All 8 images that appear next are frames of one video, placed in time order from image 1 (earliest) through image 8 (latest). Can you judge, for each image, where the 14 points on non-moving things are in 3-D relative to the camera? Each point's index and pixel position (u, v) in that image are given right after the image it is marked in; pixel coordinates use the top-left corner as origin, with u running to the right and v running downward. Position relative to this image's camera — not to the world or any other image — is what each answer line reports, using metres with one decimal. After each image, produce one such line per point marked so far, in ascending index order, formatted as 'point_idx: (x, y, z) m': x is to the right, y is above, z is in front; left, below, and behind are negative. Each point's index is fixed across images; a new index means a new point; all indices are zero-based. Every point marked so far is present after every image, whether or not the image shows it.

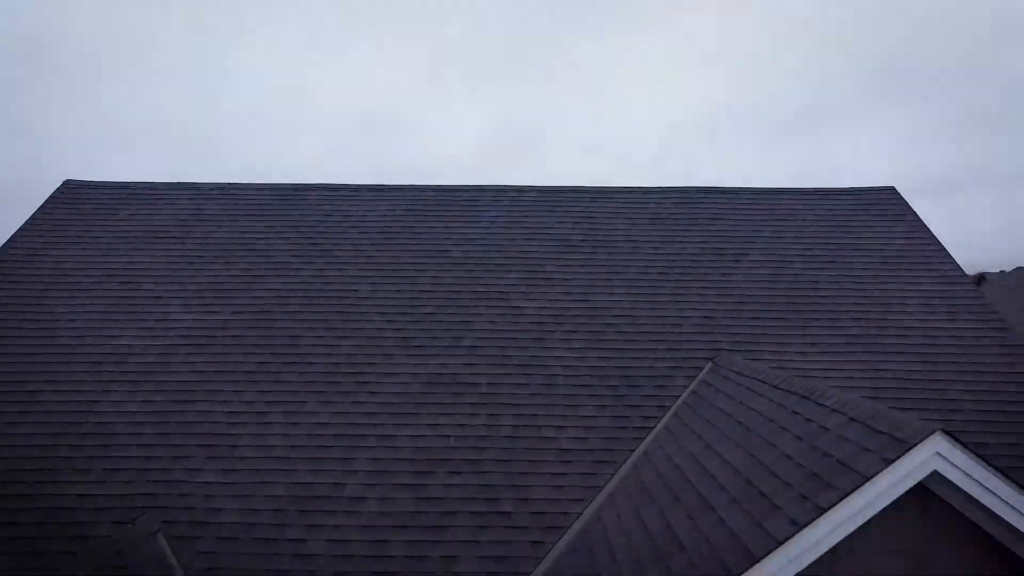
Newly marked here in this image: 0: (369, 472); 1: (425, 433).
0: (-1.0, -1.2, +6.7) m
1: (-0.6, -1.0, +7.1) m
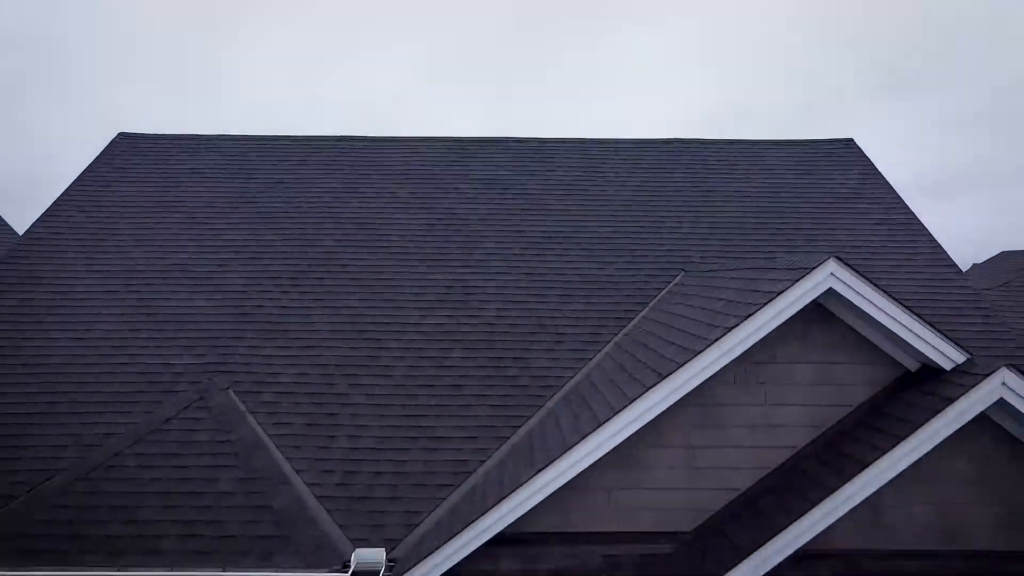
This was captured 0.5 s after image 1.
0: (-1.0, -0.5, +8.2) m
1: (-0.6, -0.2, +8.5) m
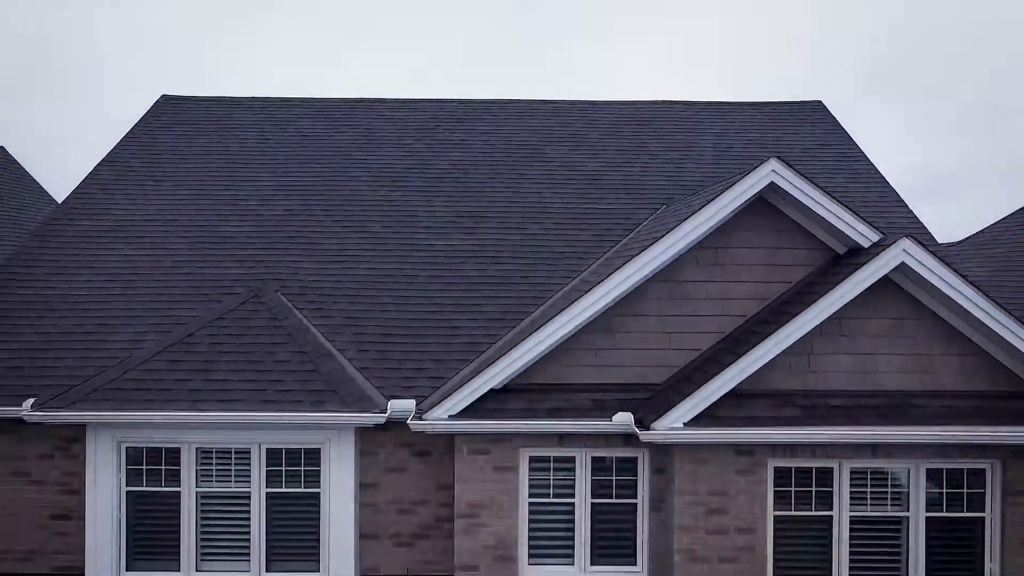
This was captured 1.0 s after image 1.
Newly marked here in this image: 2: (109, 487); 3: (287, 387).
0: (-0.9, +0.3, +9.6) m
1: (-0.6, +0.5, +9.9) m
2: (-3.1, -1.5, +7.4) m
3: (-1.7, -0.8, +7.4) m
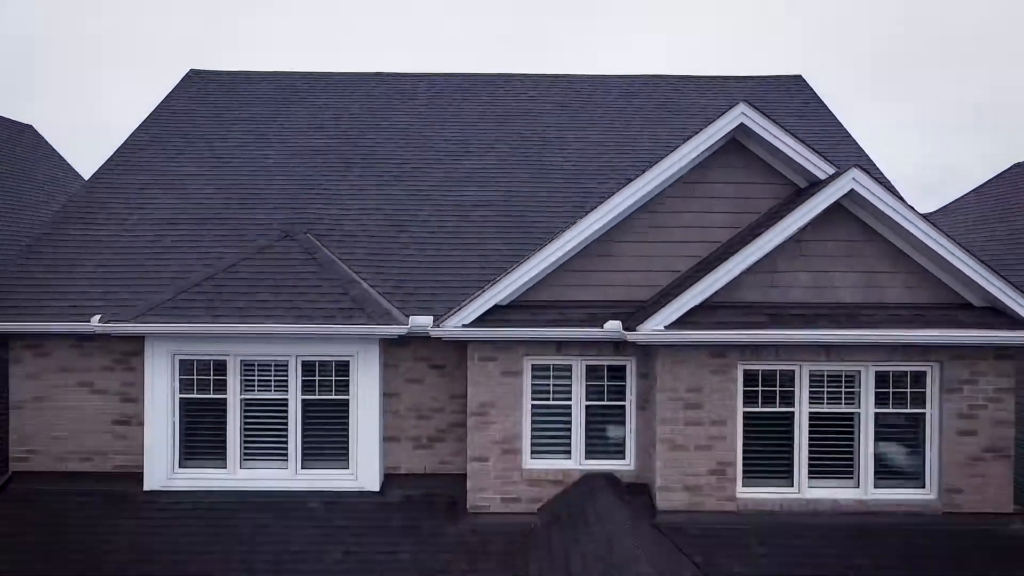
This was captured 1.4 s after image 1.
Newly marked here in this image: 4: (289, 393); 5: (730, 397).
0: (-0.9, +0.9, +10.7) m
1: (-0.5, +1.1, +11.0) m
2: (-3.0, -0.9, +8.5) m
3: (-1.7, -0.2, +8.5) m
4: (-2.0, -0.9, +8.6) m
5: (+1.7, -0.9, +7.8) m
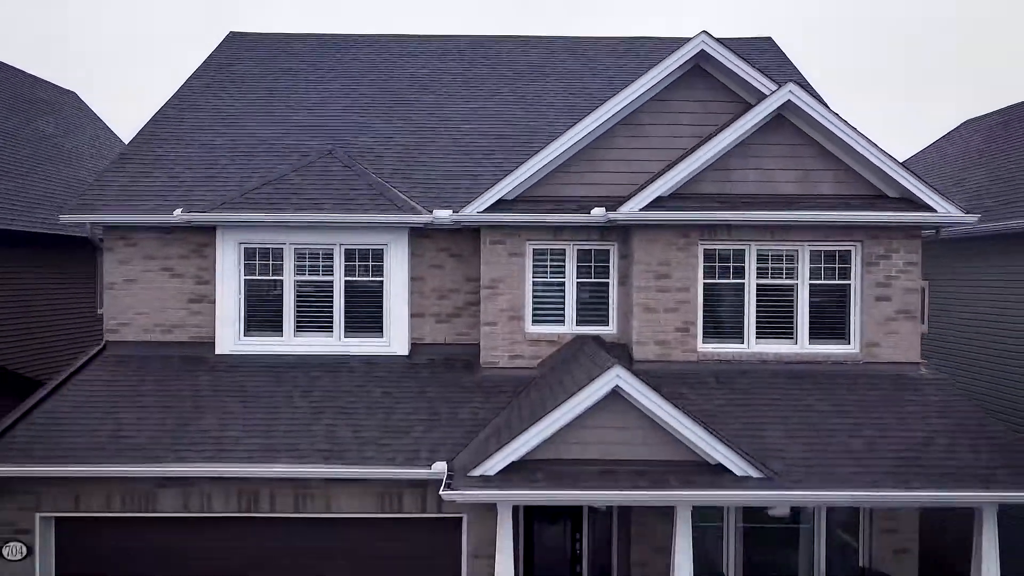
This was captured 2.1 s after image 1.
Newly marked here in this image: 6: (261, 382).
0: (-0.9, +1.9, +12.6) m
1: (-0.5, +2.2, +12.9) m
2: (-3.0, +0.1, +10.4) m
3: (-1.6, +0.9, +10.4) m
4: (-1.9, +0.1, +10.5) m
5: (+1.8, +0.2, +9.7) m
6: (-2.5, -0.9, +9.8) m
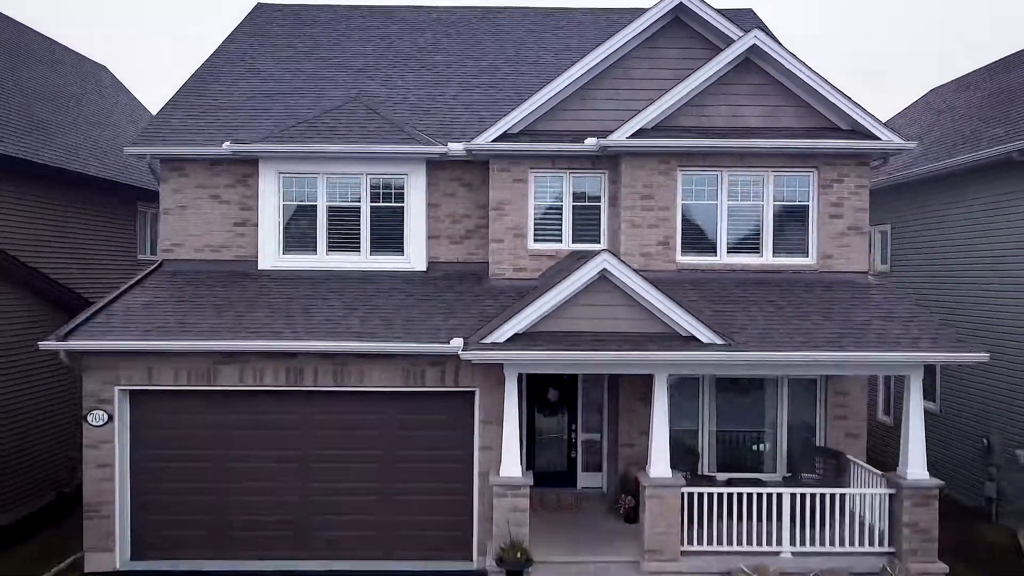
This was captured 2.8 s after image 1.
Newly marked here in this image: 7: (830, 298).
0: (-0.8, +2.9, +14.2) m
1: (-0.4, +3.1, +14.5) m
2: (-2.9, +1.1, +12.0) m
3: (-1.6, +1.9, +11.9) m
4: (-1.9, +1.1, +12.1) m
5: (+1.8, +1.1, +11.3) m
6: (-2.5, 0.0, +11.4) m
7: (+3.5, -0.1, +10.7) m
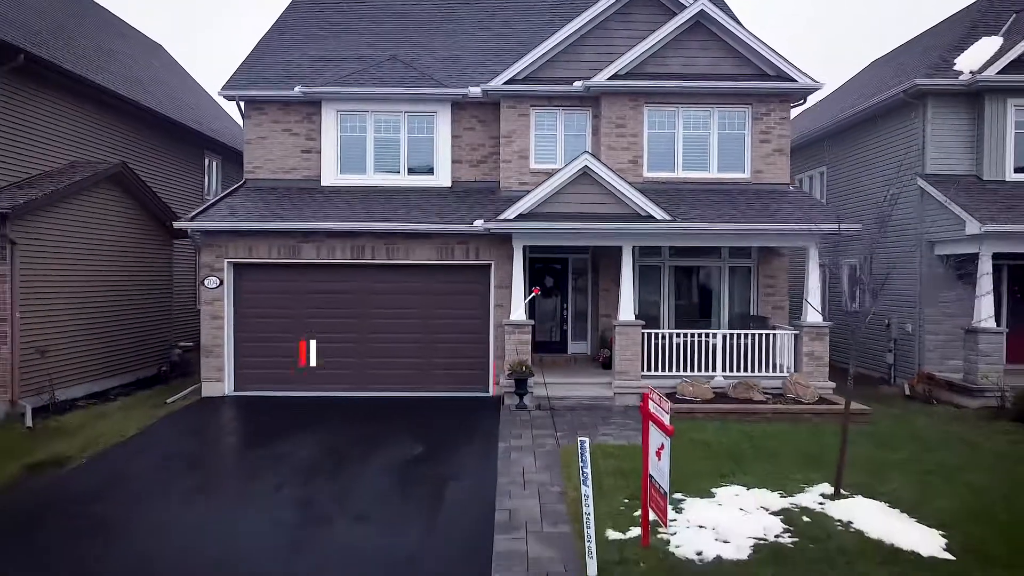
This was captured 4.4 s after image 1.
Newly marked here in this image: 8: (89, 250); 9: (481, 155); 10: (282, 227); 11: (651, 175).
0: (-0.7, +4.3, +17.7) m
1: (-0.3, +4.5, +18.0) m
2: (-2.9, +2.5, +15.5) m
3: (-1.5, +3.2, +15.4) m
4: (-1.8, +2.5, +15.6) m
5: (+1.9, +2.5, +14.8) m
6: (-2.4, +1.4, +14.9) m
7: (+3.6, +1.3, +14.2) m
8: (-6.0, +0.5, +14.0) m
9: (-0.5, +2.1, +15.8) m
10: (-3.1, +0.8, +13.2) m
11: (+2.1, +1.7, +14.9) m
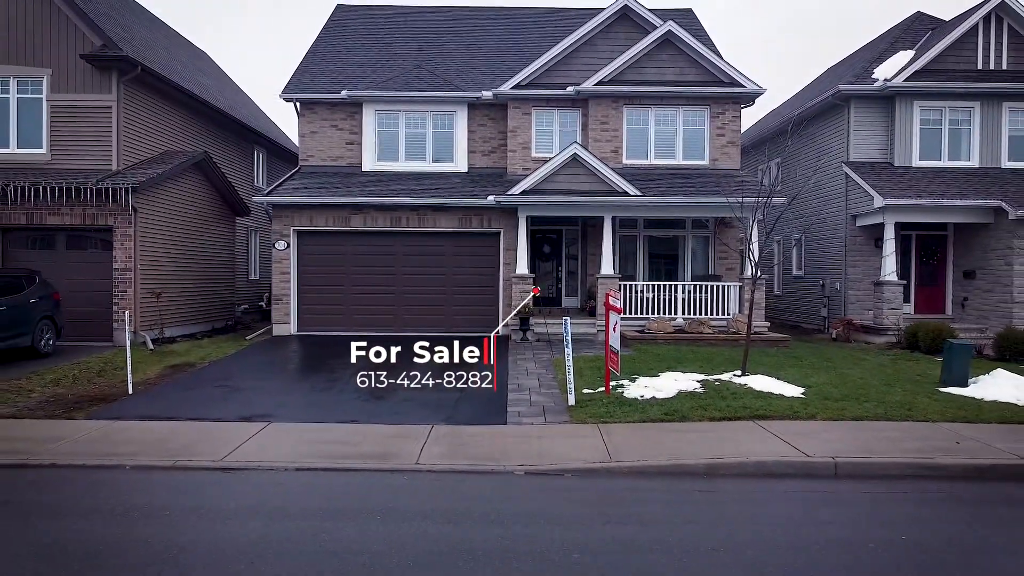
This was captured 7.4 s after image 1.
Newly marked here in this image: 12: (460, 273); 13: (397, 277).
0: (-0.6, +4.9, +21.3) m
1: (-0.2, +5.2, +21.6) m
2: (-2.8, +3.1, +19.1) m
3: (-1.4, +3.9, +19.0) m
4: (-1.7, +3.1, +19.2) m
5: (+2.0, +3.2, +18.4) m
6: (-2.3, +2.0, +18.5) m
7: (+3.7, +1.9, +17.8) m
8: (-6.0, +1.2, +17.6) m
9: (-0.4, +2.8, +19.4) m
10: (-3.0, +1.5, +16.8) m
11: (+2.2, +2.4, +18.5) m
12: (-0.9, +0.3, +17.3) m
13: (-2.1, +0.2, +17.3) m
